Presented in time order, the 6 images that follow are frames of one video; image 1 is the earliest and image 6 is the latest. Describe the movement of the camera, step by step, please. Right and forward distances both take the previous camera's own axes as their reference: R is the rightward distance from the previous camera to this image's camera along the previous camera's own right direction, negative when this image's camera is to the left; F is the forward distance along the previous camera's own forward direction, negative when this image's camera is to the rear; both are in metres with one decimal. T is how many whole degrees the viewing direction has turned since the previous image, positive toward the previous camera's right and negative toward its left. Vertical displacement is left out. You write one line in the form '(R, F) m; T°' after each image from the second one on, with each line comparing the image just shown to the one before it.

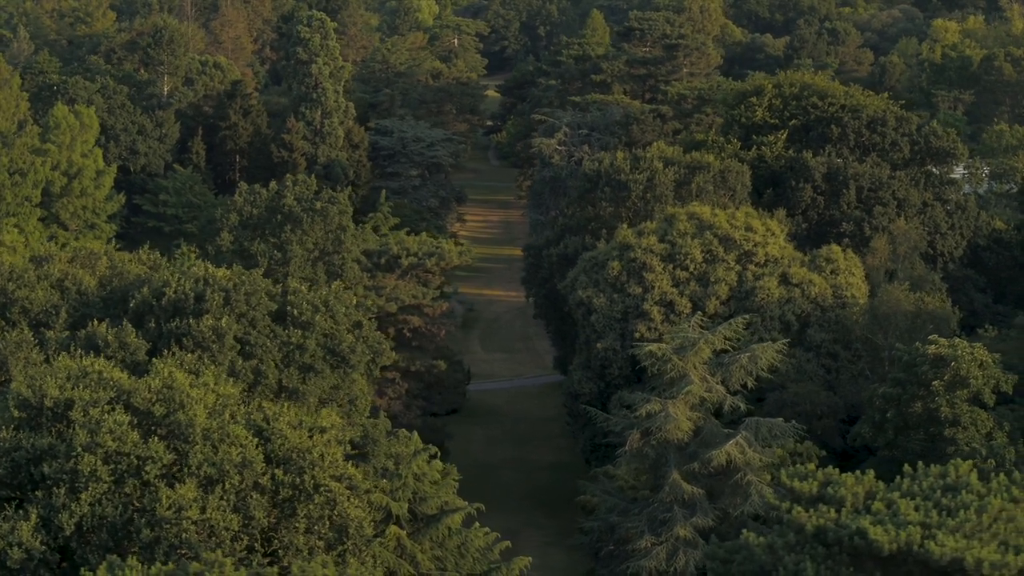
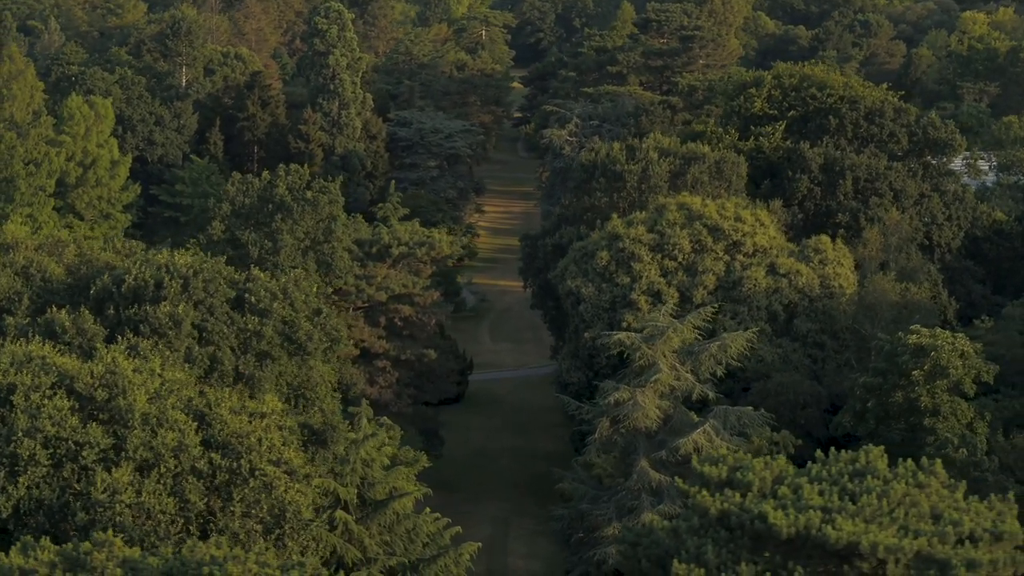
(+0.7, -0.1) m; -1°
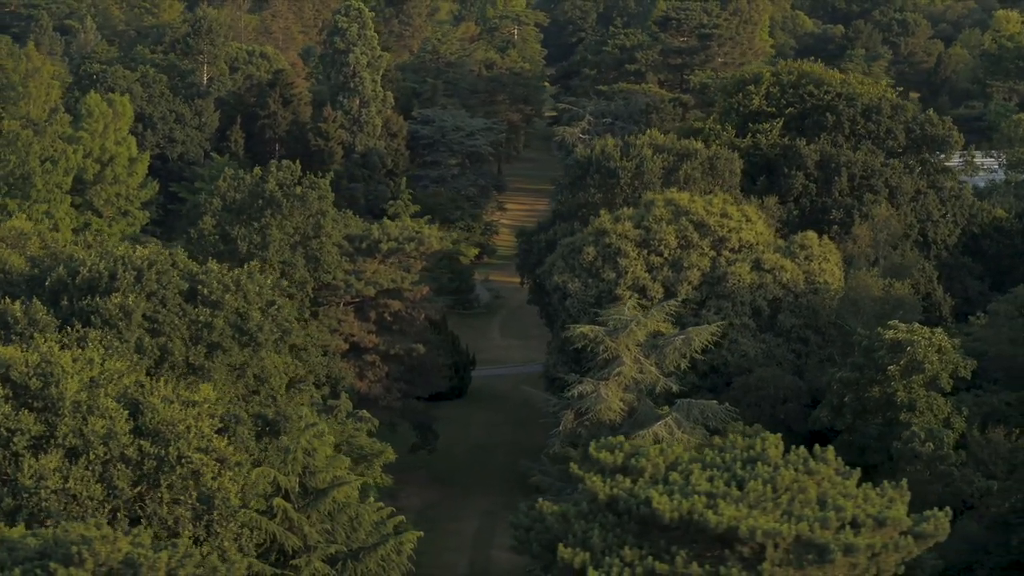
(+0.8, -0.1) m; -1°
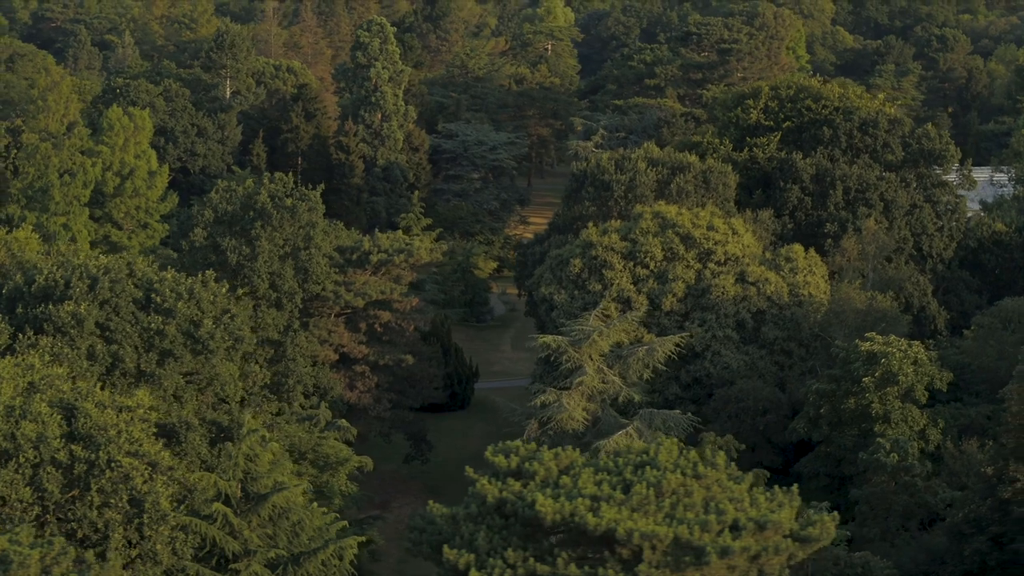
(+0.9, -0.2) m; -1°
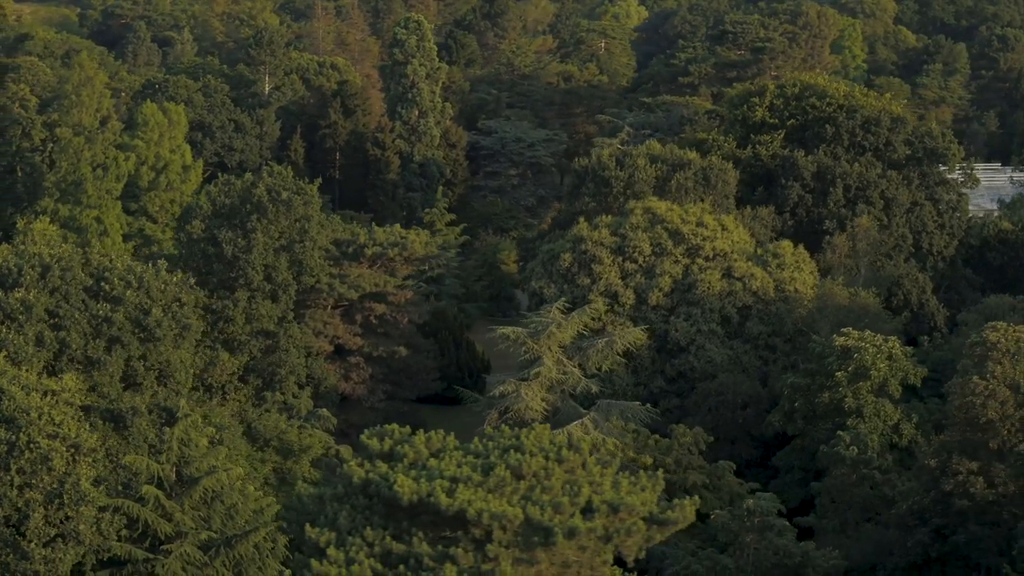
(+1.2, -0.3) m; -1°
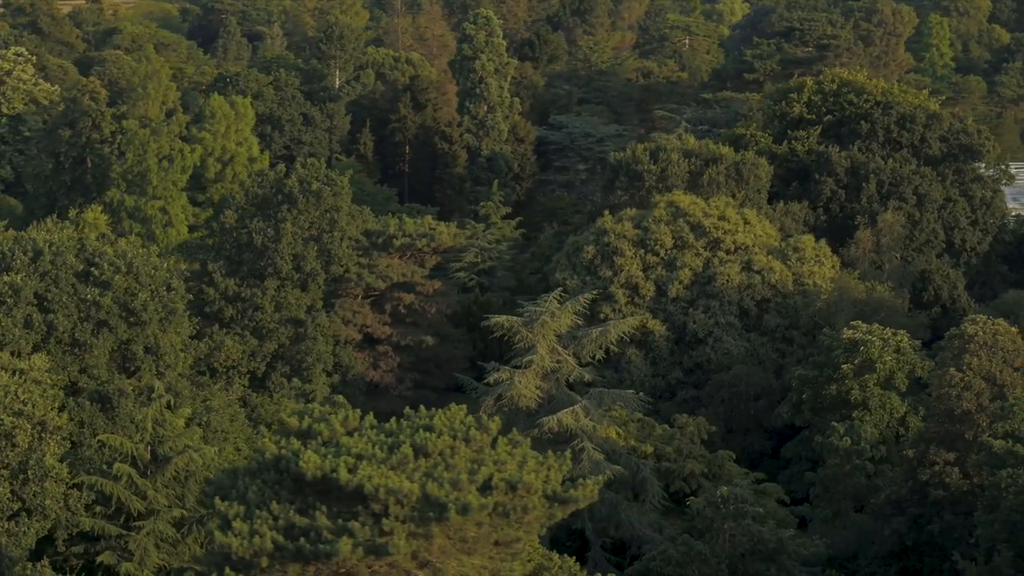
(+1.2, -0.2) m; -3°
